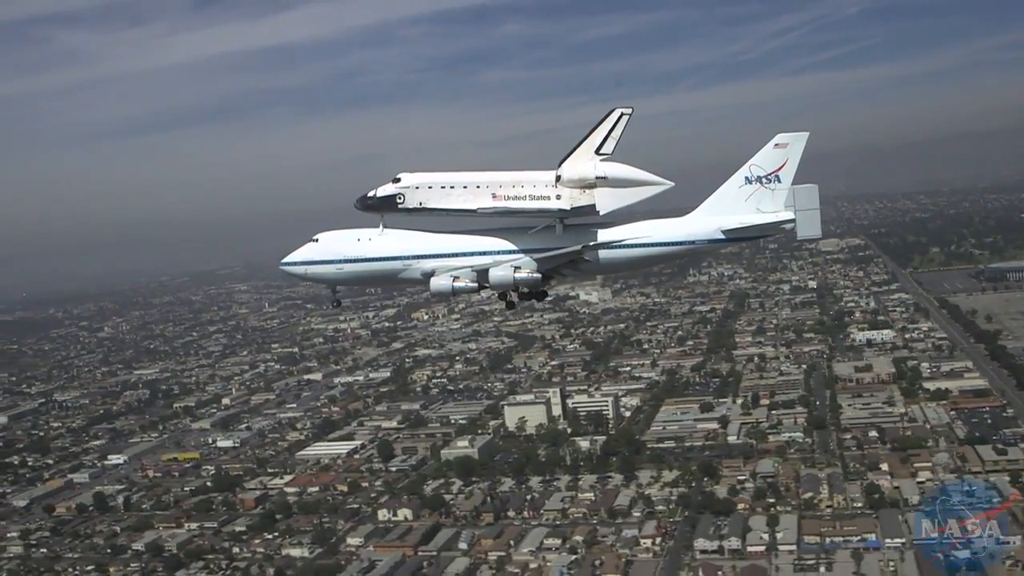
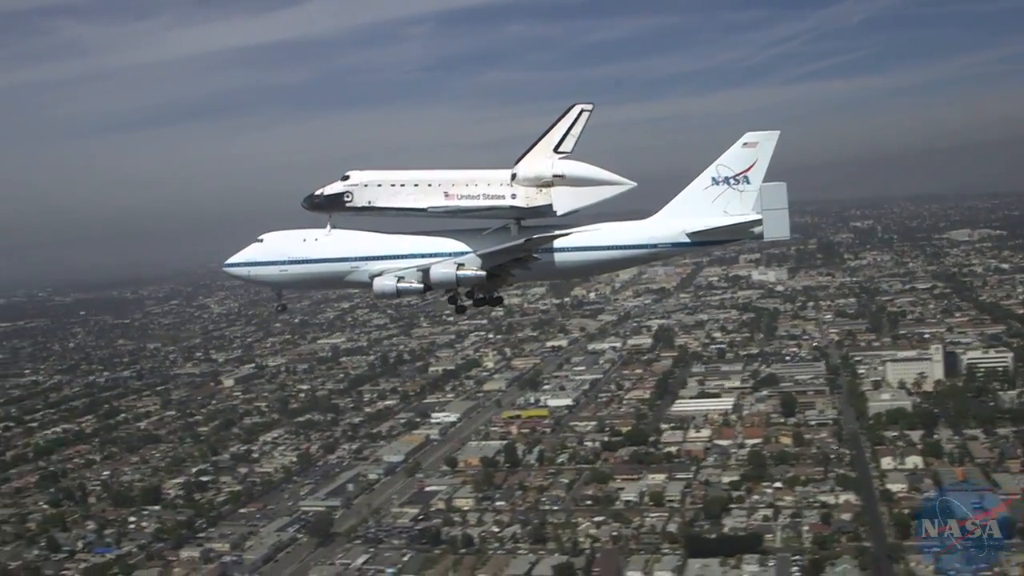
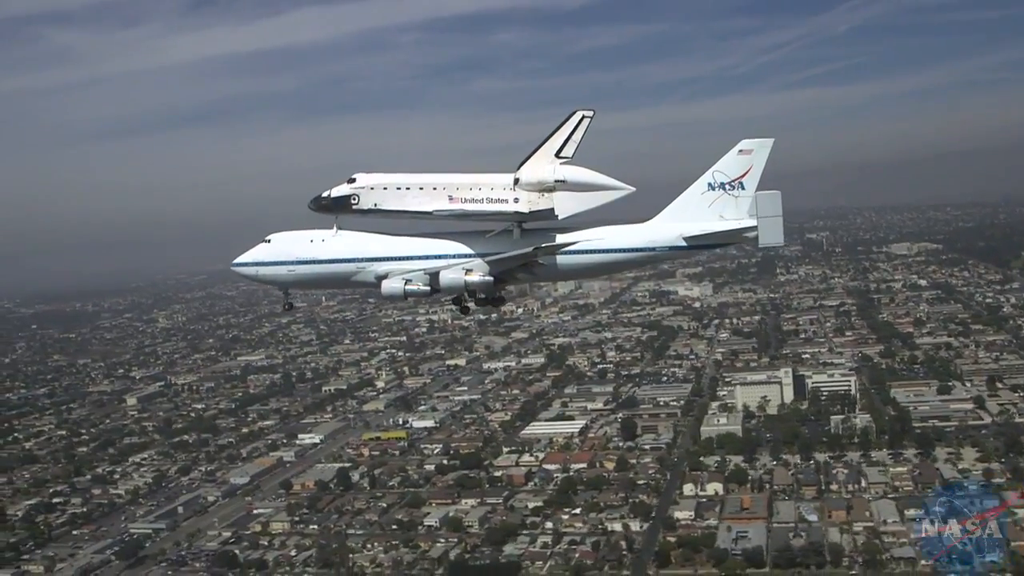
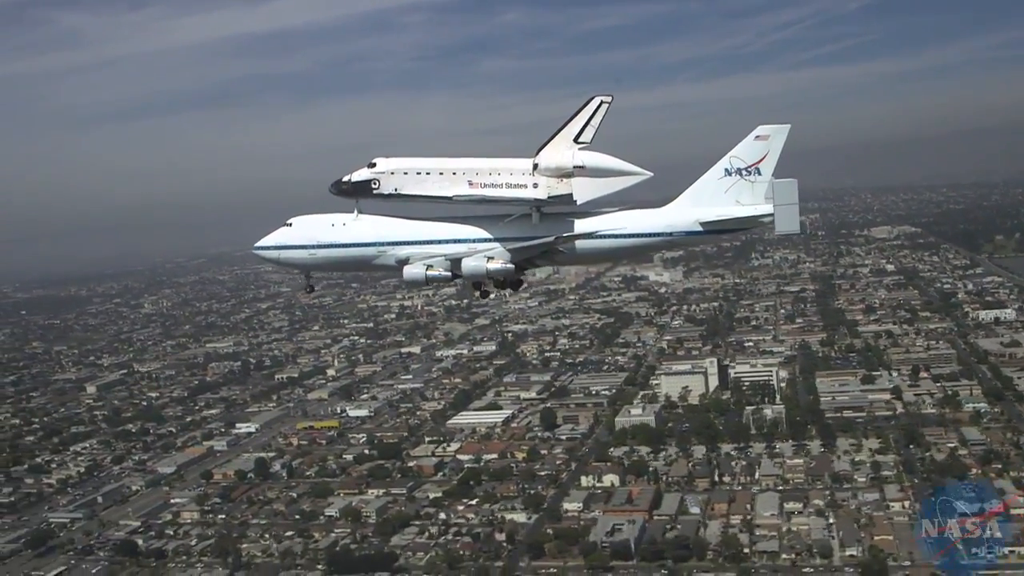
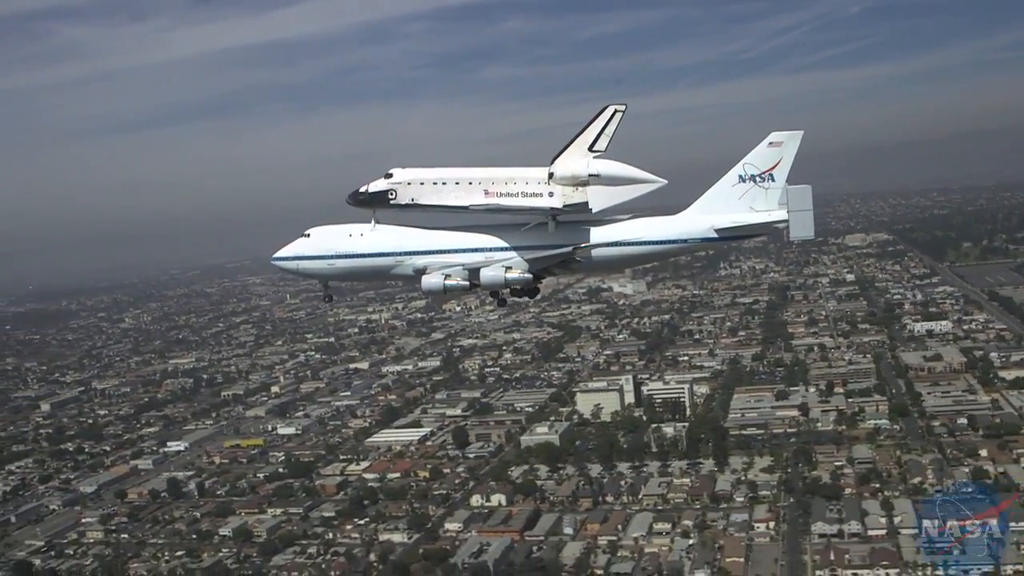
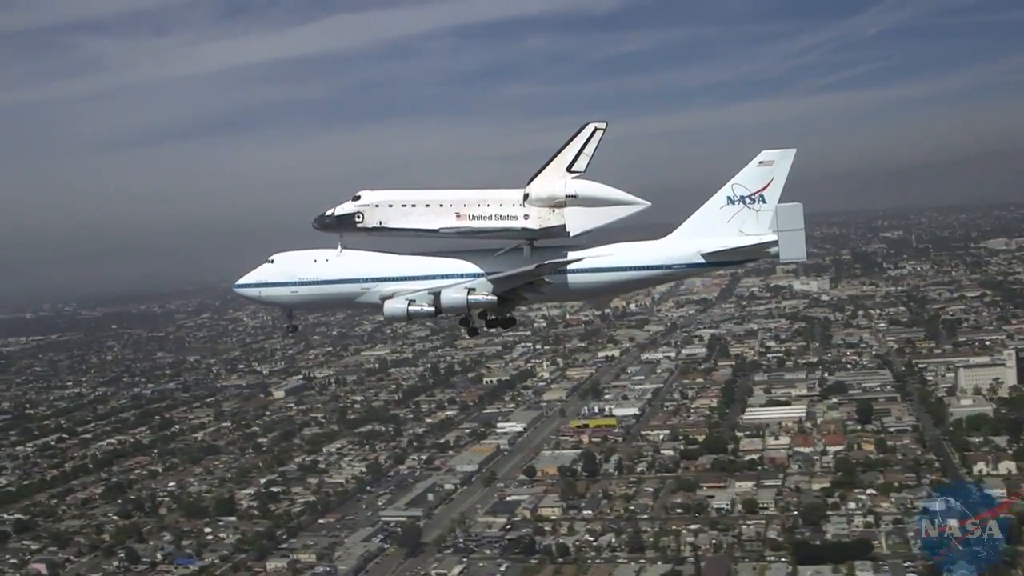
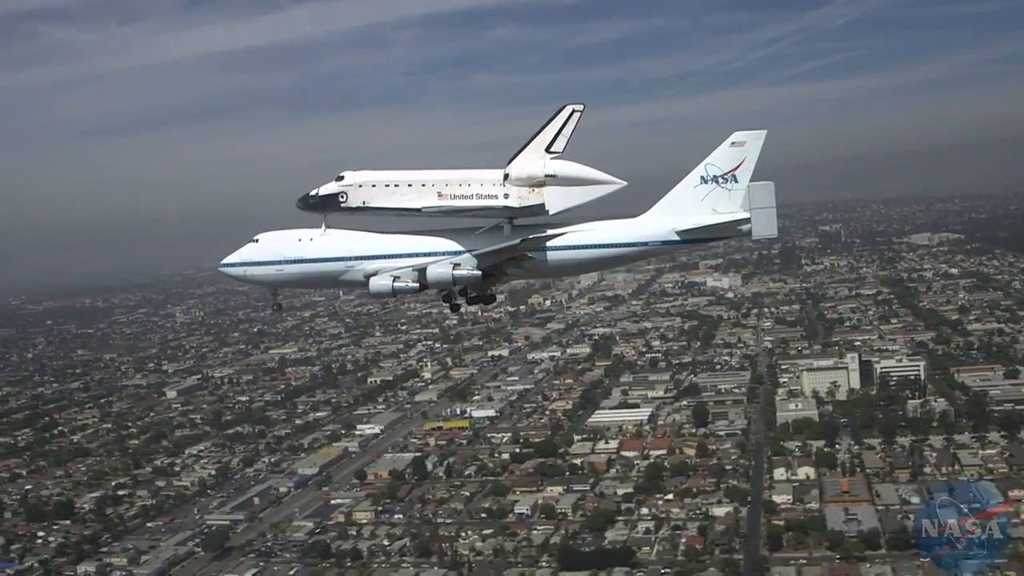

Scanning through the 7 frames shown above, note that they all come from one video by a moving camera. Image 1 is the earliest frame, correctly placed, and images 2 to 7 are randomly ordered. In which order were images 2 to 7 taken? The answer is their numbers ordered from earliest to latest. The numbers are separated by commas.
5, 4, 3, 7, 2, 6
